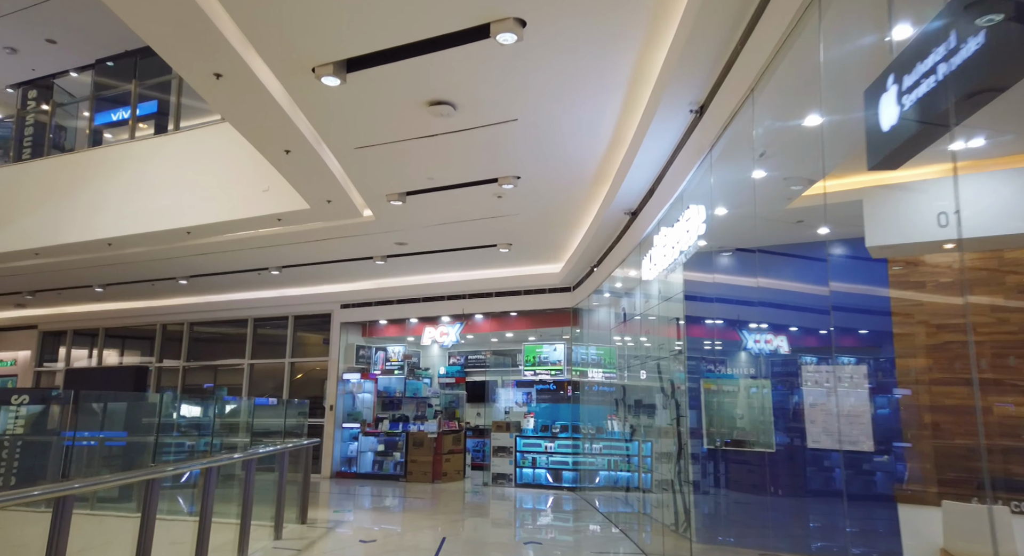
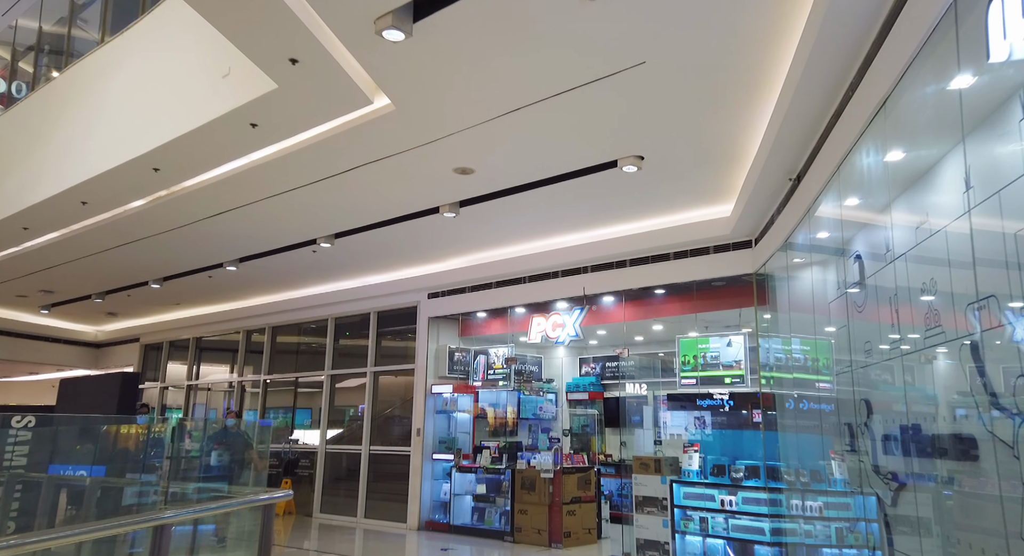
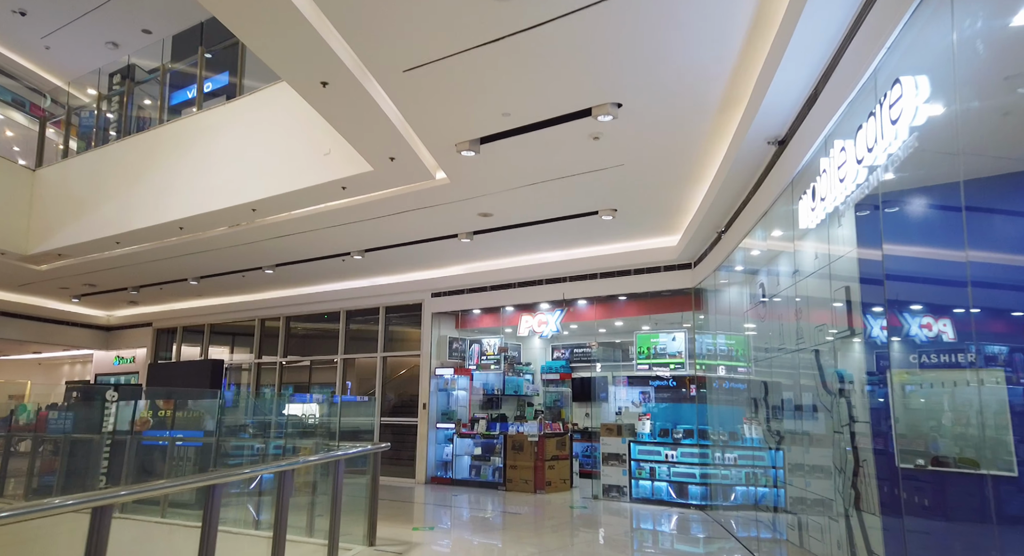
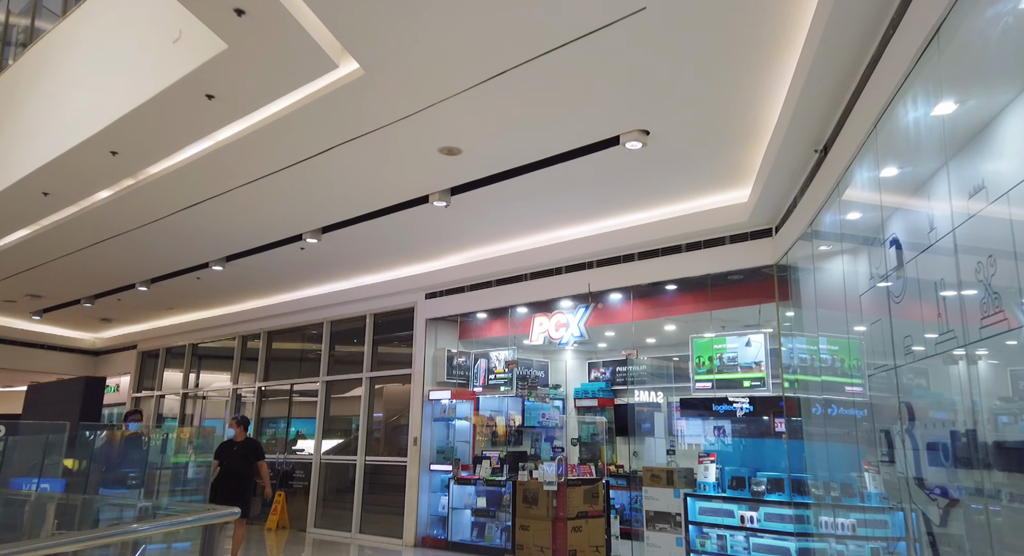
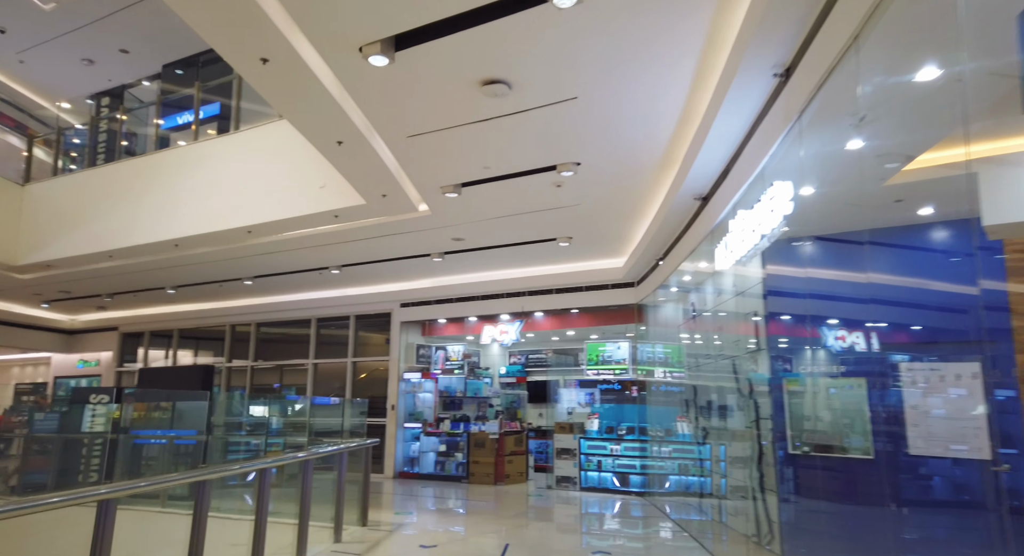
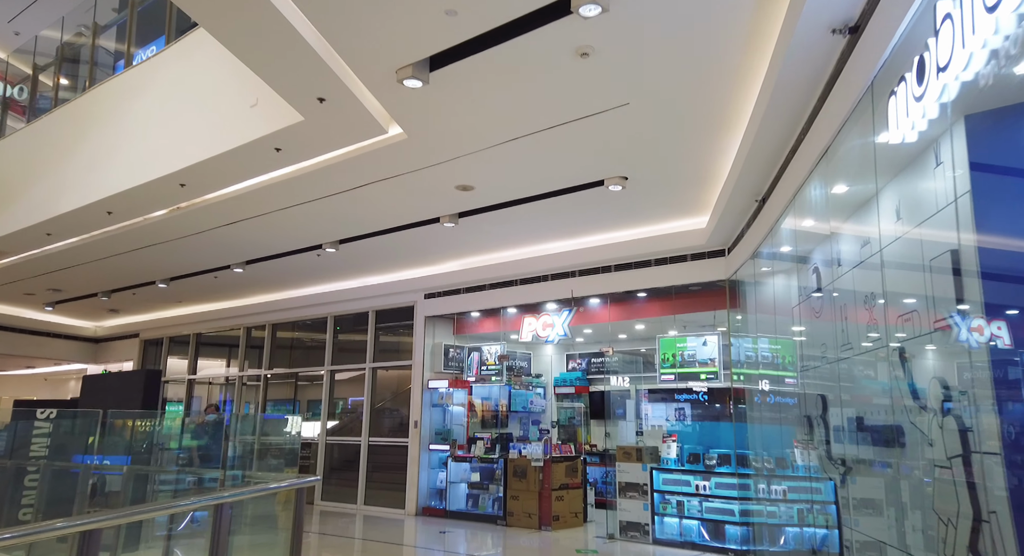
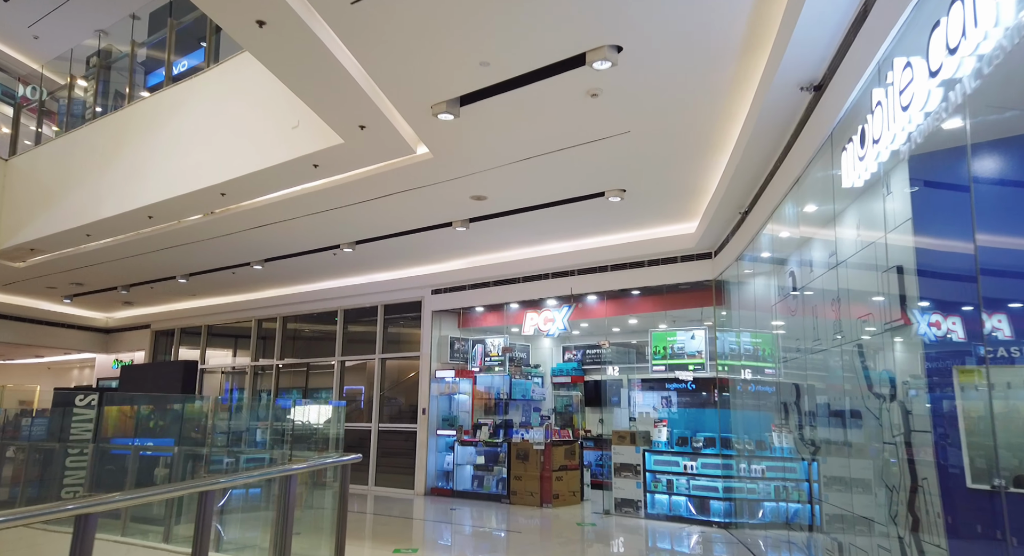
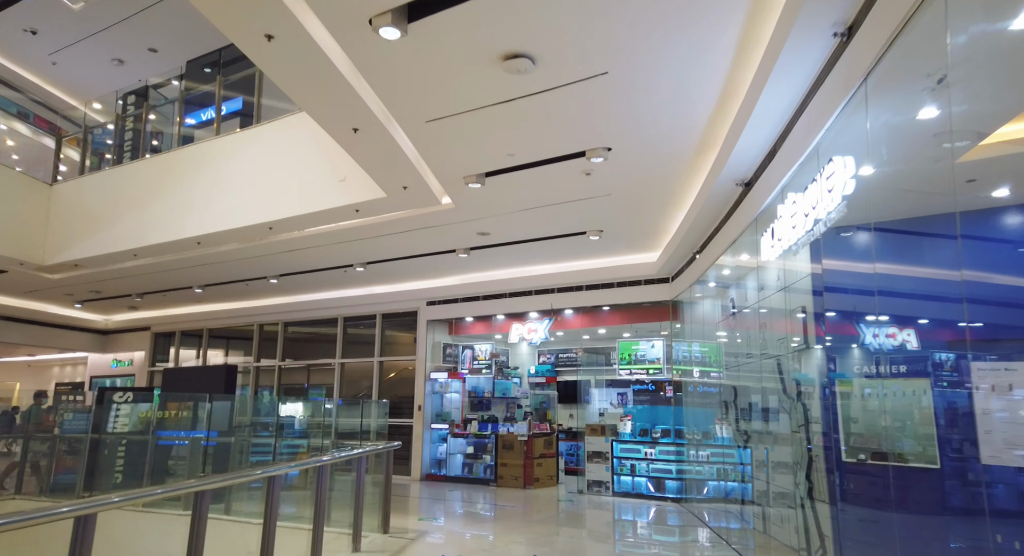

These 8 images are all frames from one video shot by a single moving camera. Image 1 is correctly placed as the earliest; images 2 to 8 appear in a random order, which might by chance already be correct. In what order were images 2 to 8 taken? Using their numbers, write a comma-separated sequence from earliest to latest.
5, 8, 3, 7, 6, 2, 4
